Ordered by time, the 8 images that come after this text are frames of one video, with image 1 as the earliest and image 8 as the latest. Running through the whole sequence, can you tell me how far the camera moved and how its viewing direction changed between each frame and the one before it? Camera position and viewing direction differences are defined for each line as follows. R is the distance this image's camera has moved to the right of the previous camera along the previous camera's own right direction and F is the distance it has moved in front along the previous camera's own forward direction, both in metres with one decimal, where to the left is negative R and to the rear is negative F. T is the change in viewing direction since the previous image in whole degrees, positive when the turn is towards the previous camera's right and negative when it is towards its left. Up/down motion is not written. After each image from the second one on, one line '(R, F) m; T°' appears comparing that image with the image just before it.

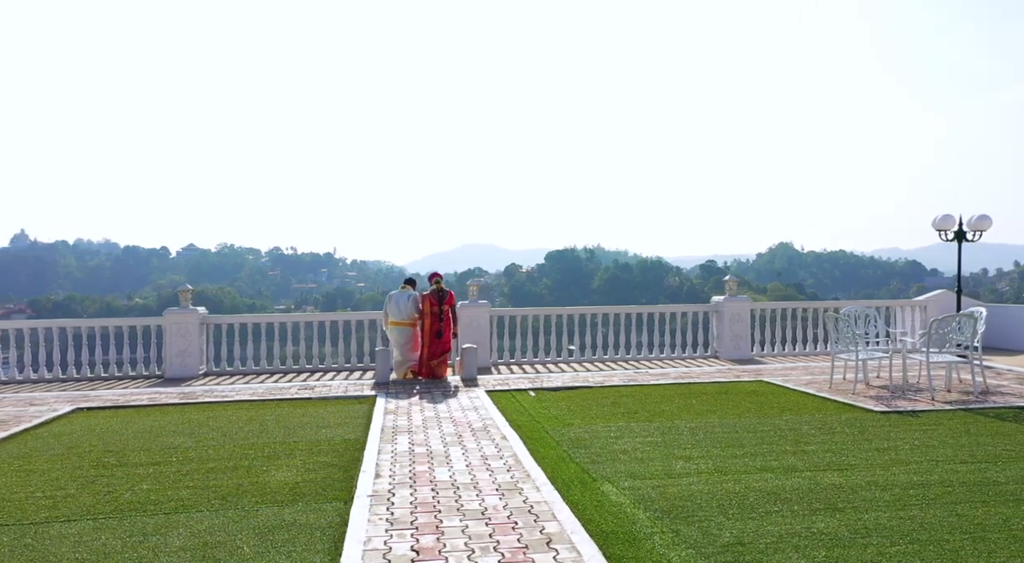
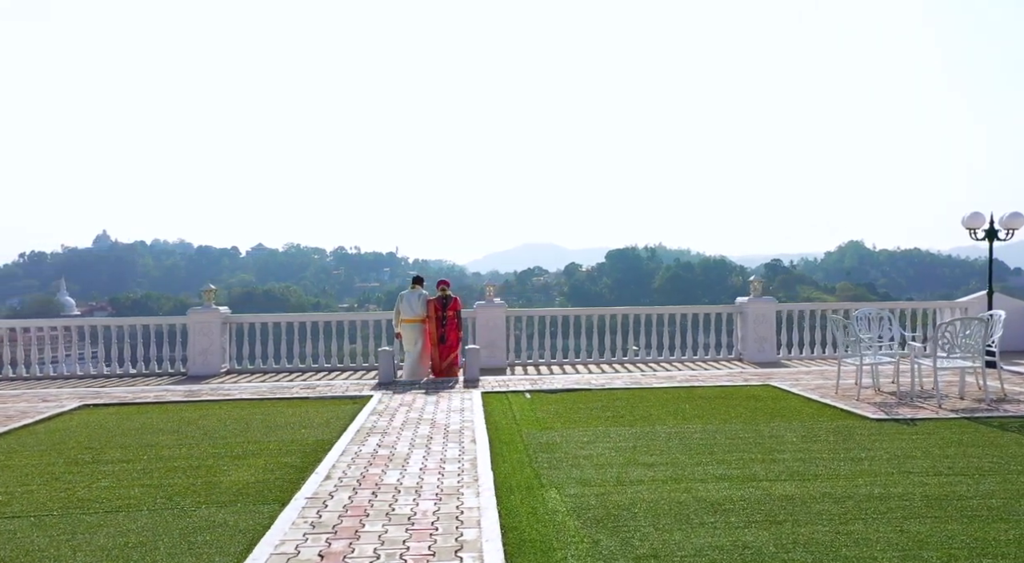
(+0.9, +0.1) m; -5°
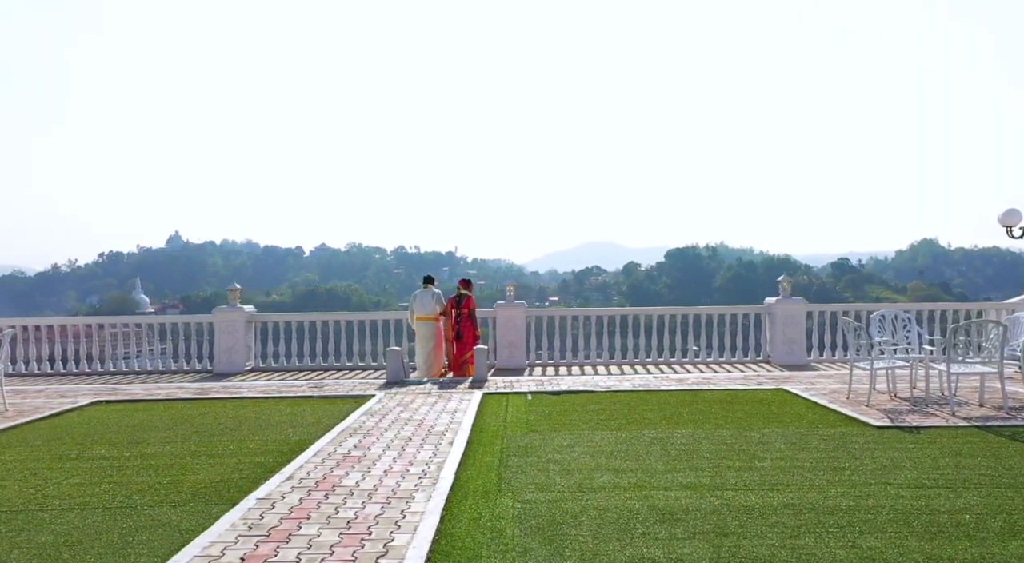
(+0.8, +0.2) m; -4°
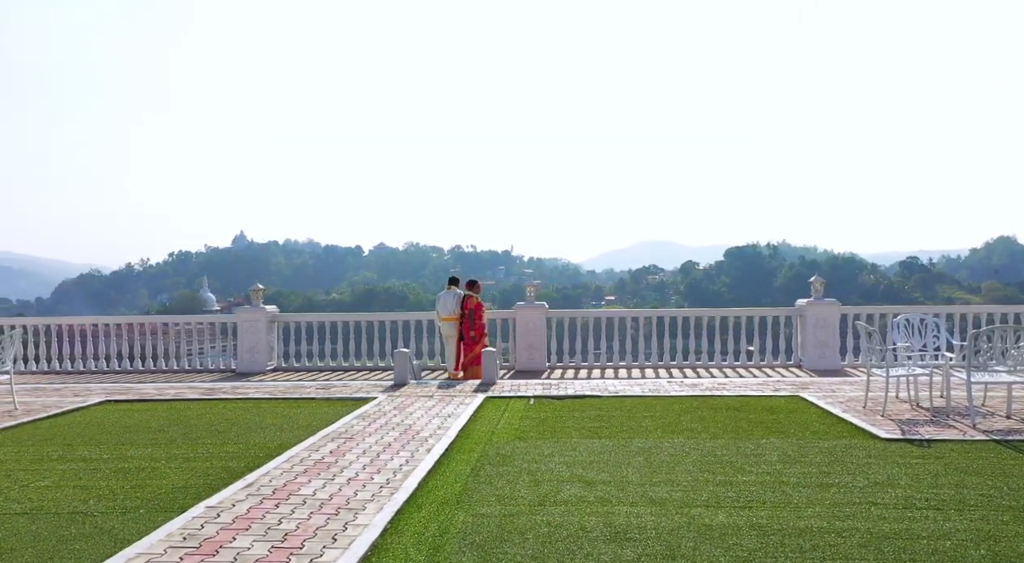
(+0.7, +0.3) m; -4°
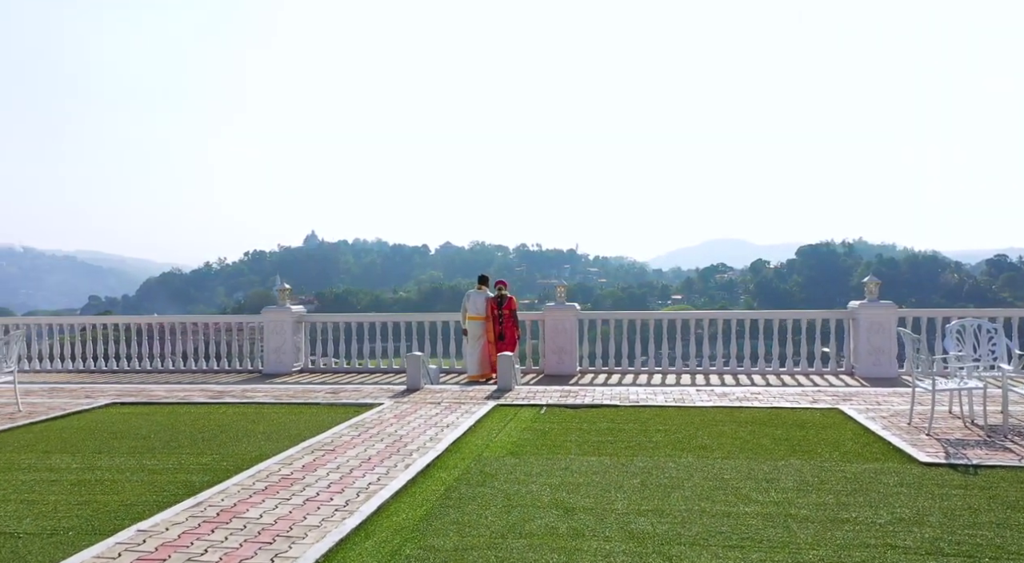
(+0.7, +0.7) m; -5°
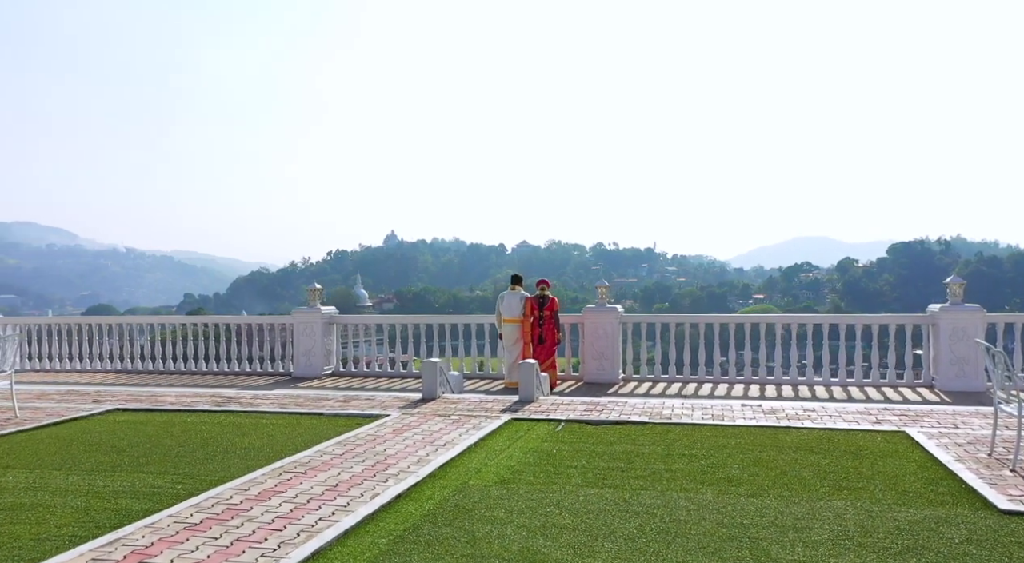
(+0.7, +1.1) m; -5°
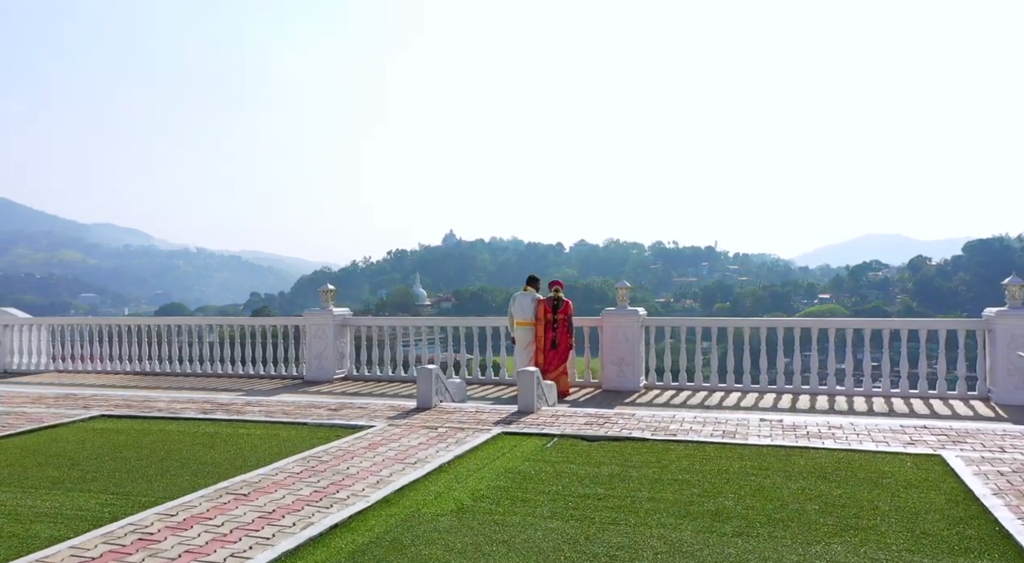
(+0.7, +0.8) m; -4°
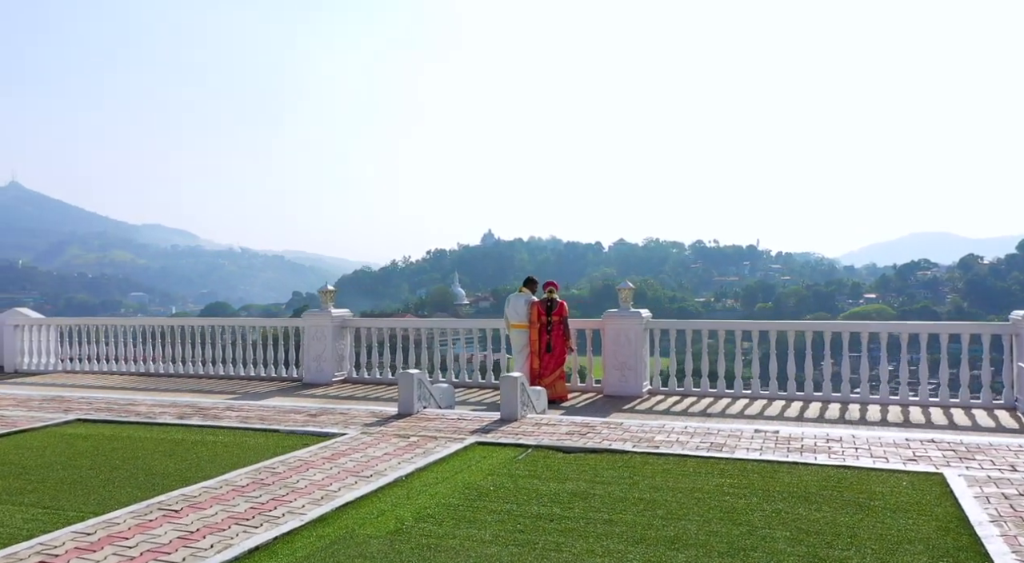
(+0.6, +0.5) m; -3°
